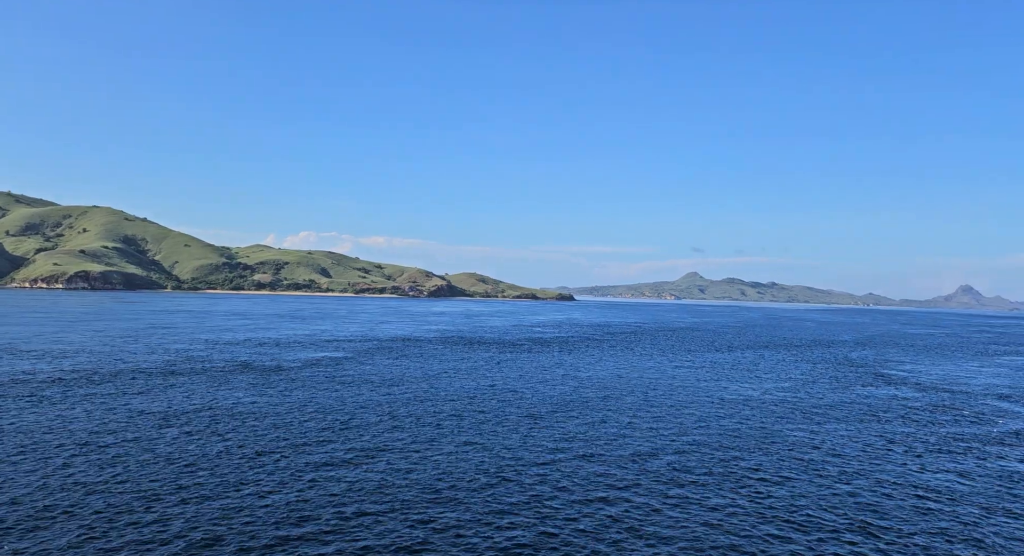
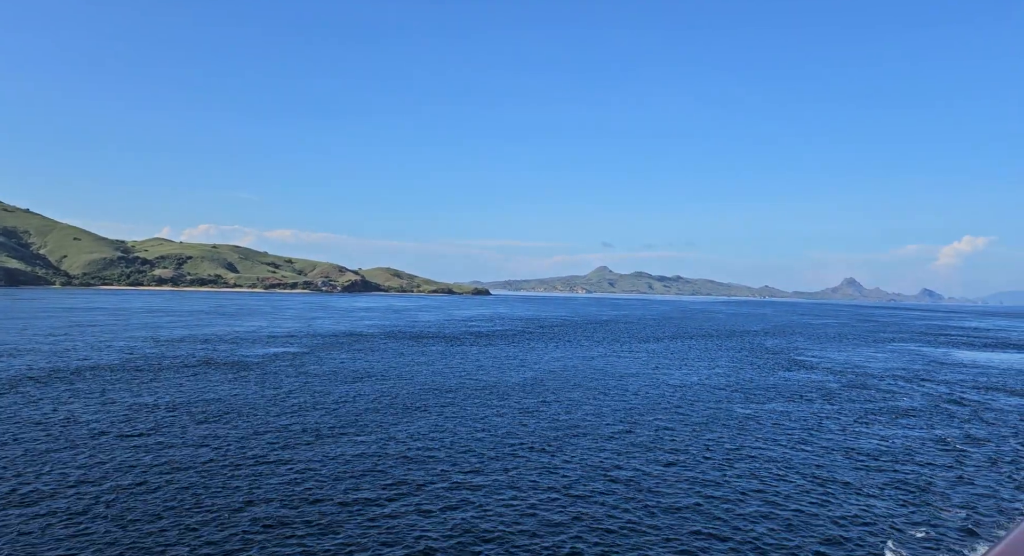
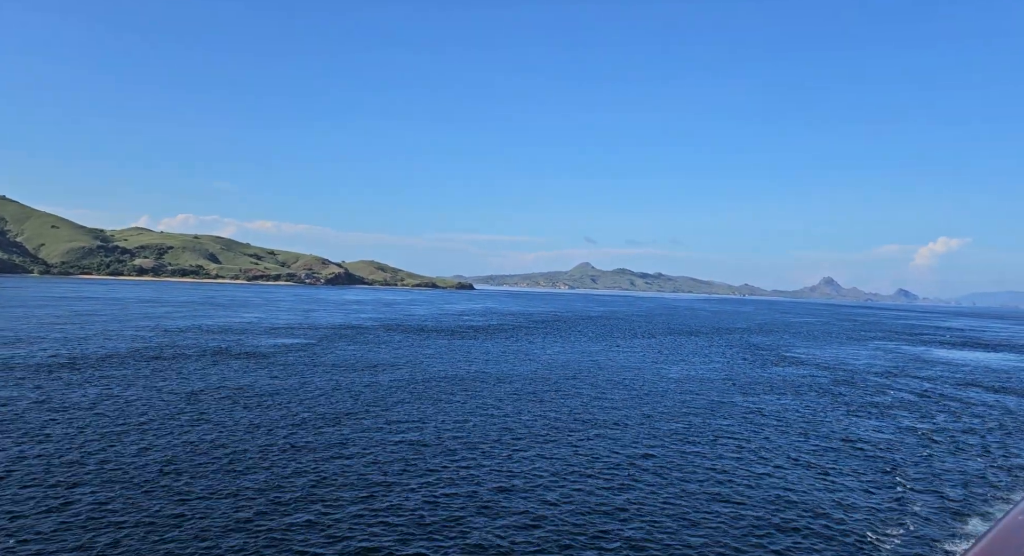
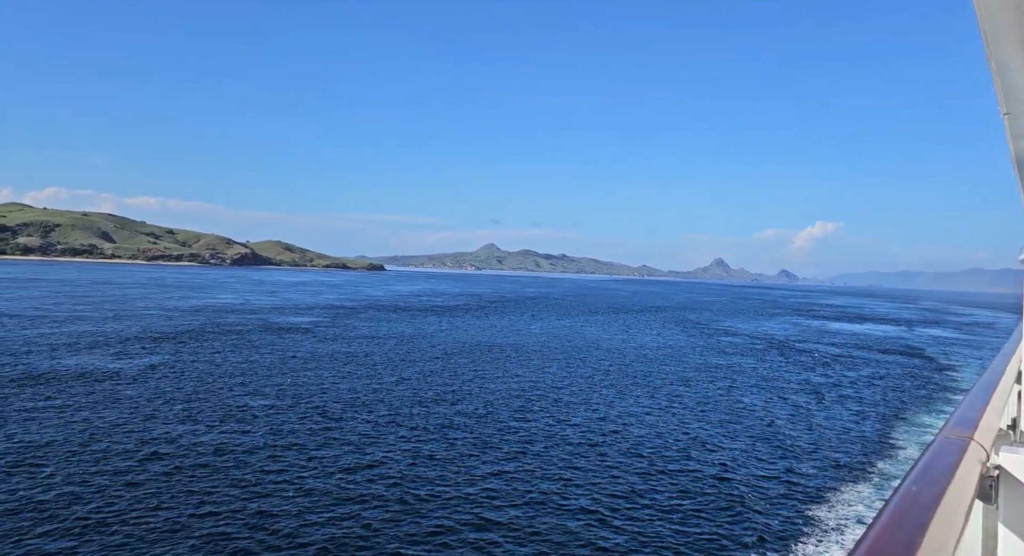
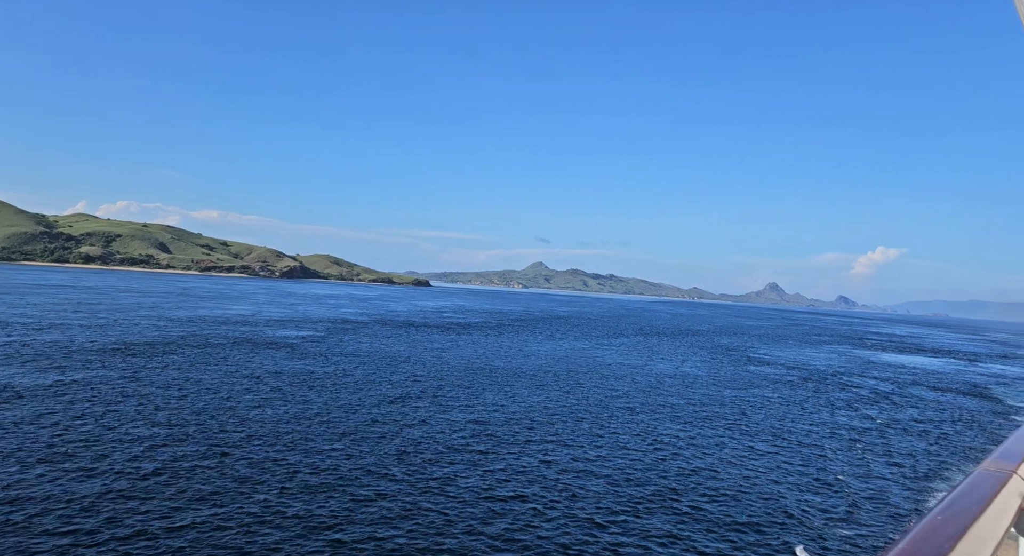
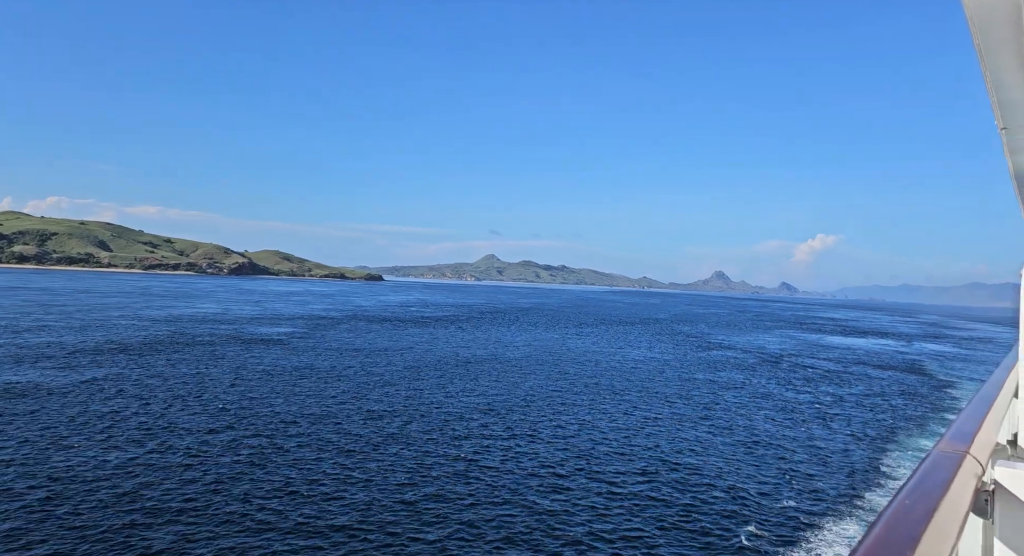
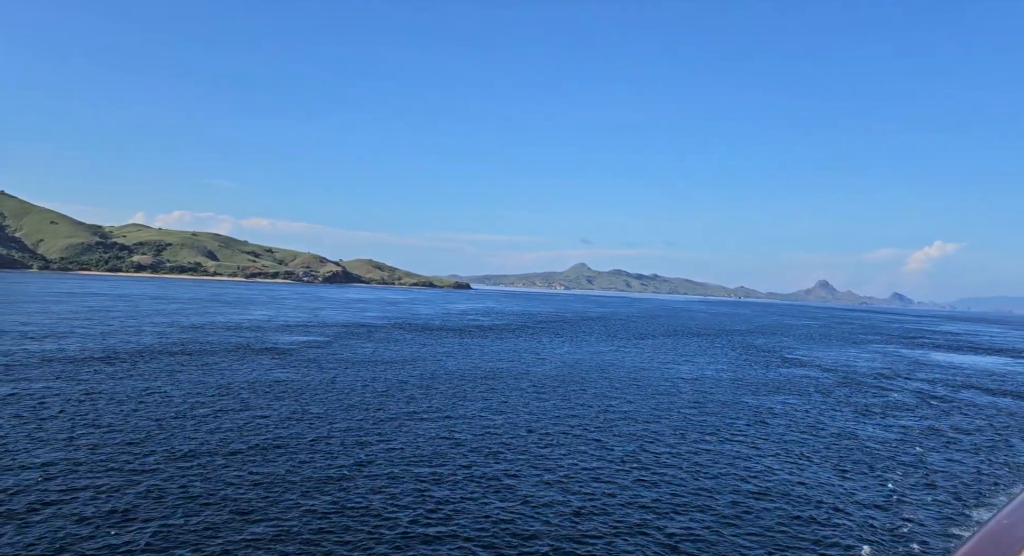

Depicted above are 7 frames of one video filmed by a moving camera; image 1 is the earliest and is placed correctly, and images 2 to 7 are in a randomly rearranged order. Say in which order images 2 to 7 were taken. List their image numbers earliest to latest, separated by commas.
2, 3, 7, 5, 6, 4
